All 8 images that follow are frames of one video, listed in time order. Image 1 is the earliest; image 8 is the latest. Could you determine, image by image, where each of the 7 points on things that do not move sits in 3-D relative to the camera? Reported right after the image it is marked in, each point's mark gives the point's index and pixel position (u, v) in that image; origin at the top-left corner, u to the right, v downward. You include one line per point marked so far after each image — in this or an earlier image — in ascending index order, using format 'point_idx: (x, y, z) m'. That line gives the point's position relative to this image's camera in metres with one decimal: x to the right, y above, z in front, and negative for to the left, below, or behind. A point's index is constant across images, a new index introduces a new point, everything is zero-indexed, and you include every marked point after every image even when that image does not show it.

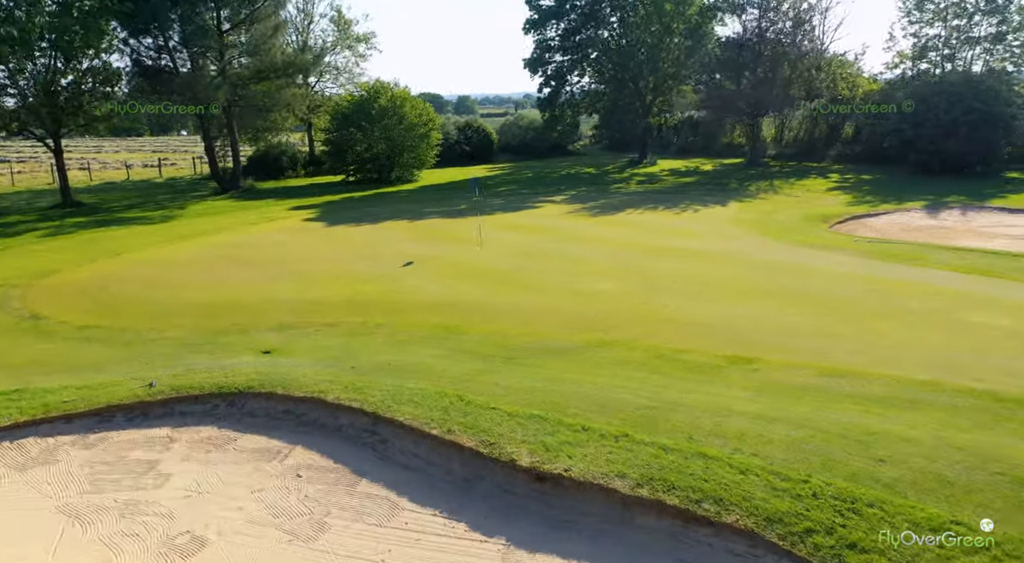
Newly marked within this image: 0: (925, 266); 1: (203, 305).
0: (+8.4, +0.3, +14.4) m
1: (-5.1, -0.4, +12.0) m
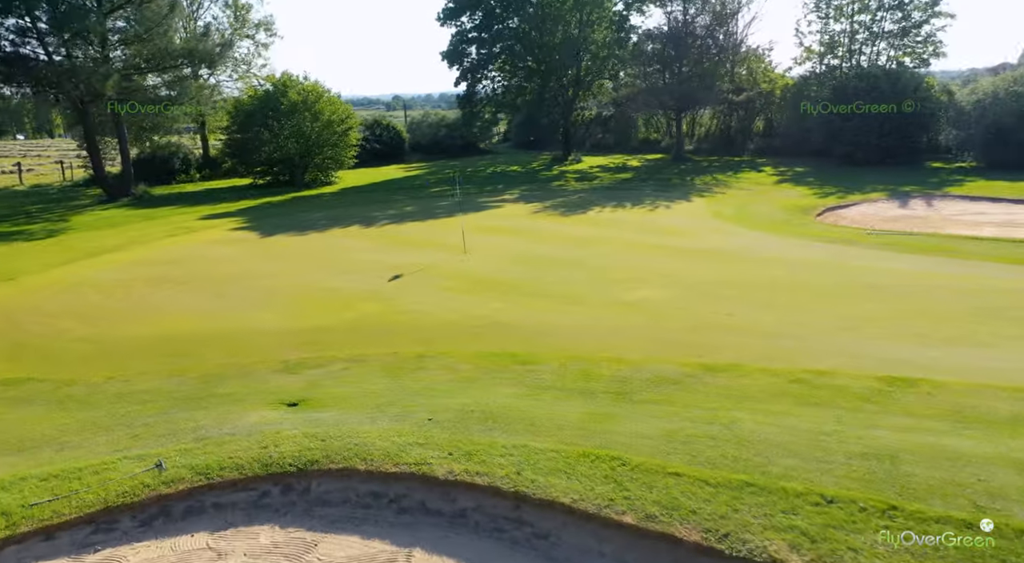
0: (+8.5, +0.4, +13.9) m
1: (-4.6, -0.7, +9.5) m
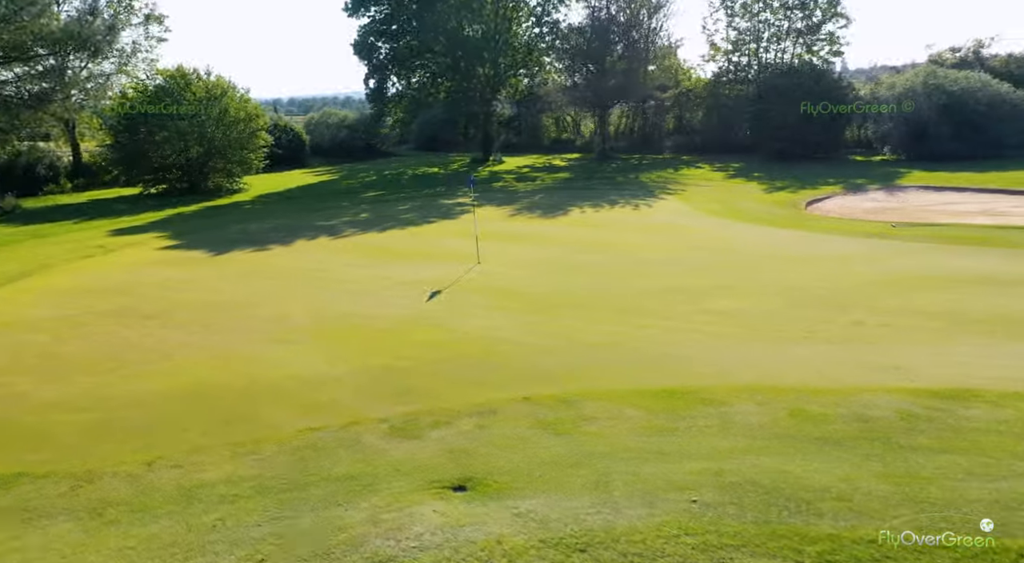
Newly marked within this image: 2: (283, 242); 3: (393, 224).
0: (+8.9, +0.6, +13.5) m
1: (-3.2, -1.1, +7.2) m
2: (-5.3, +0.9, +16.8) m
3: (-3.1, +1.5, +19.3) m
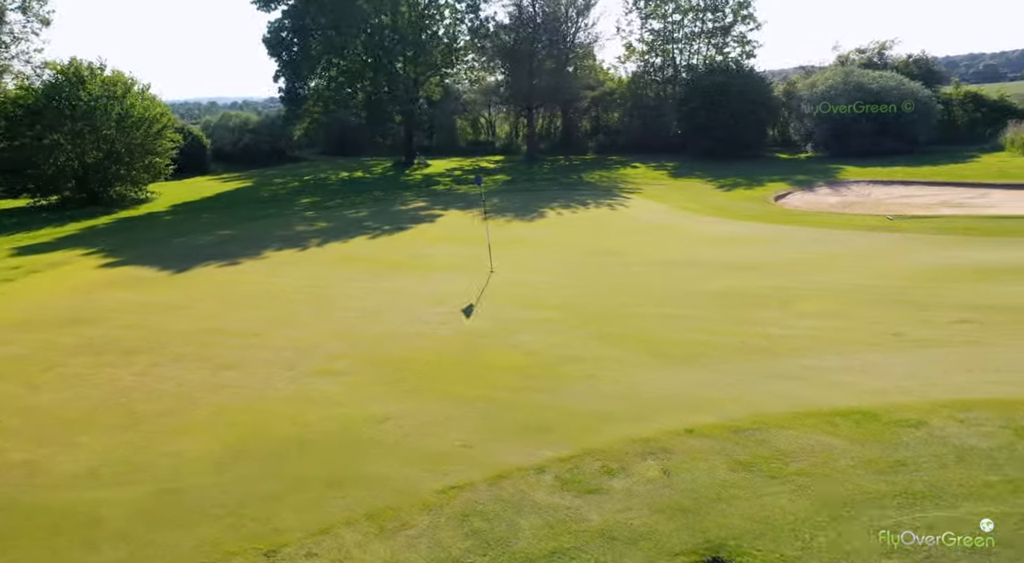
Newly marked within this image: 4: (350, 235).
0: (+9.1, +0.8, +13.7) m
1: (-2.0, -1.3, +5.8) m
2: (-5.5, +0.6, +15.0) m
3: (-3.6, +1.2, +17.7) m
4: (-3.9, +1.2, +17.5) m
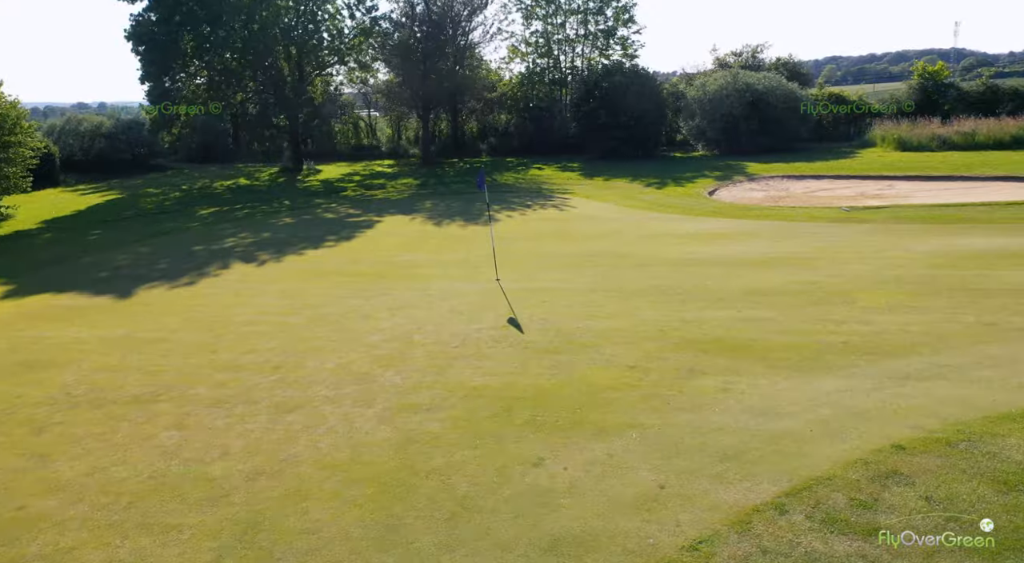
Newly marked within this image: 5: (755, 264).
0: (+8.7, +1.1, +14.5) m
1: (-0.6, -1.5, +4.6) m
2: (-5.8, +0.1, +13.1) m
3: (-4.5, +0.9, +16.1) m
4: (-4.7, +0.8, +15.8) m
5: (+3.9, +0.2, +11.7) m
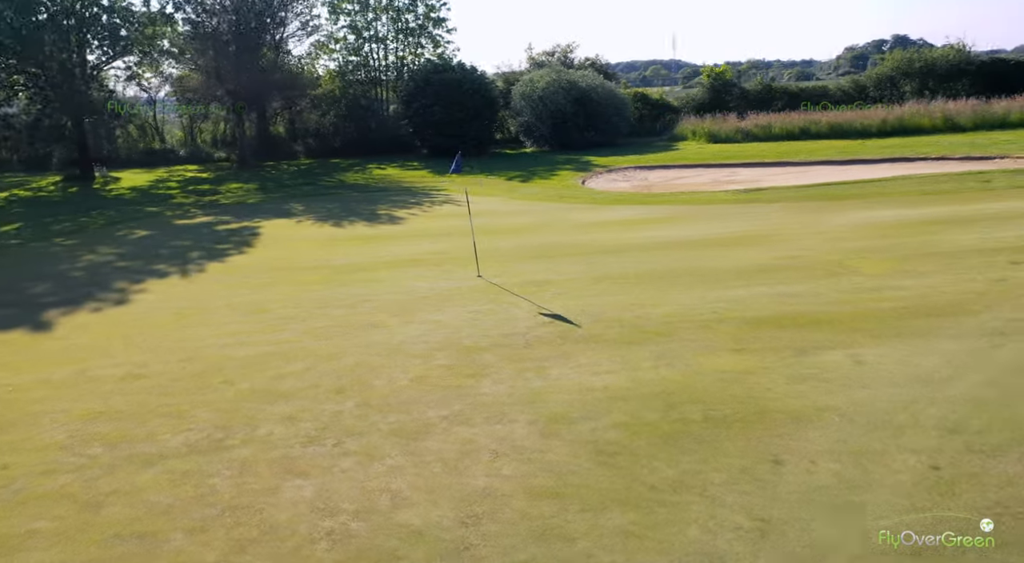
0: (+7.2, +1.7, +15.9) m
1: (+1.1, -1.4, +3.9) m
2: (-6.3, -0.2, +10.6) m
3: (-5.9, +0.6, +13.8) m
4: (-6.1, +0.5, +13.5) m
5: (+3.3, +0.6, +11.9) m
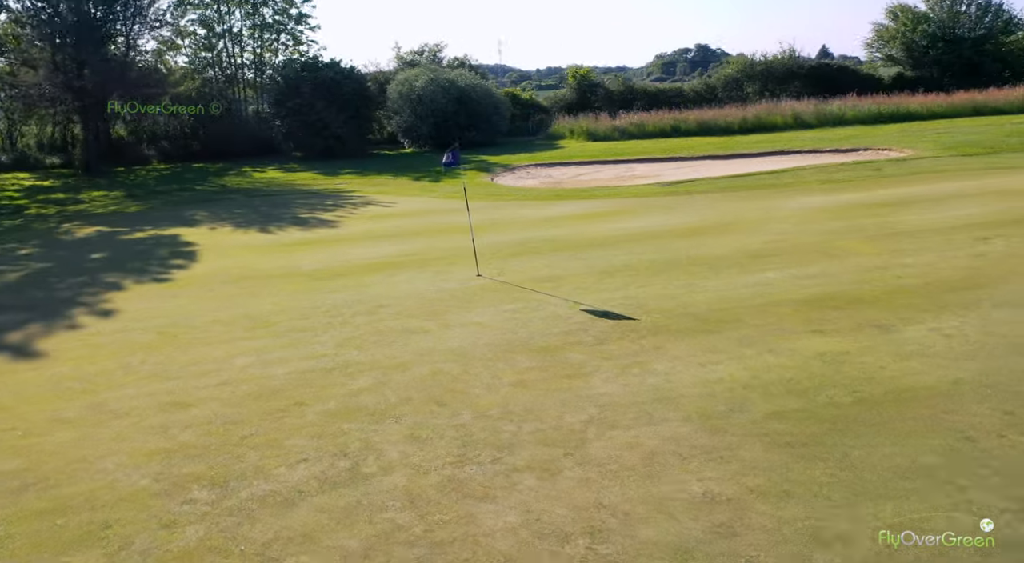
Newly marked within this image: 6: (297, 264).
0: (+5.9, +2.1, +16.8) m
1: (+2.5, -1.2, +3.8) m
2: (-6.2, -0.5, +8.9) m
3: (-6.5, +0.3, +12.1) m
4: (-6.6, +0.2, +11.8) m
5: (+3.0, +0.8, +12.1) m
6: (-3.5, +0.2, +11.4) m
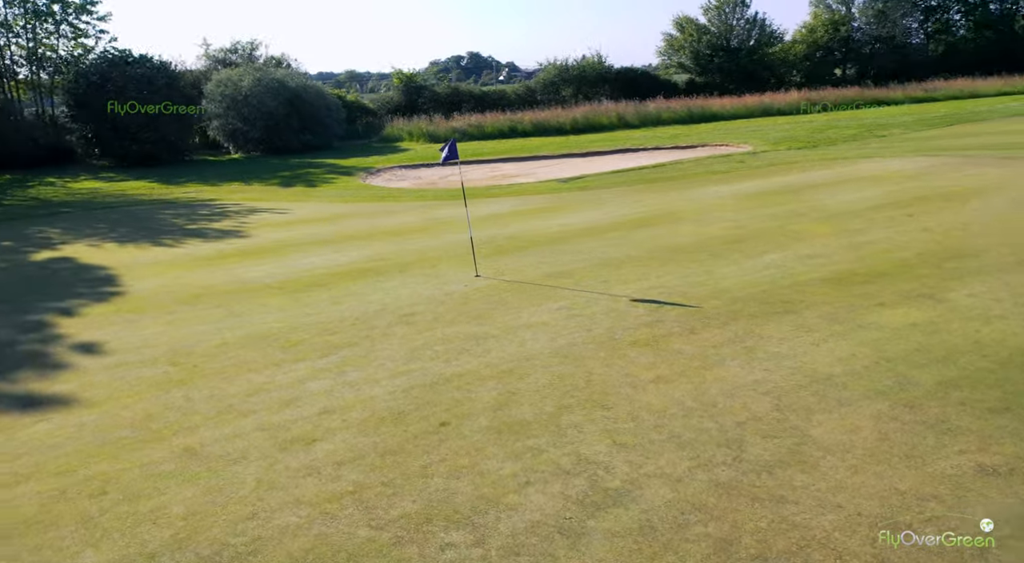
0: (+3.8, +2.4, +17.7) m
1: (+4.1, -1.0, +4.3) m
2: (-5.6, -0.8, +6.9) m
3: (-6.8, -0.1, +10.0) m
4: (-6.8, -0.2, +9.6) m
5: (+2.3, +0.9, +12.4) m
6: (-3.7, 0.0, +10.0) m
